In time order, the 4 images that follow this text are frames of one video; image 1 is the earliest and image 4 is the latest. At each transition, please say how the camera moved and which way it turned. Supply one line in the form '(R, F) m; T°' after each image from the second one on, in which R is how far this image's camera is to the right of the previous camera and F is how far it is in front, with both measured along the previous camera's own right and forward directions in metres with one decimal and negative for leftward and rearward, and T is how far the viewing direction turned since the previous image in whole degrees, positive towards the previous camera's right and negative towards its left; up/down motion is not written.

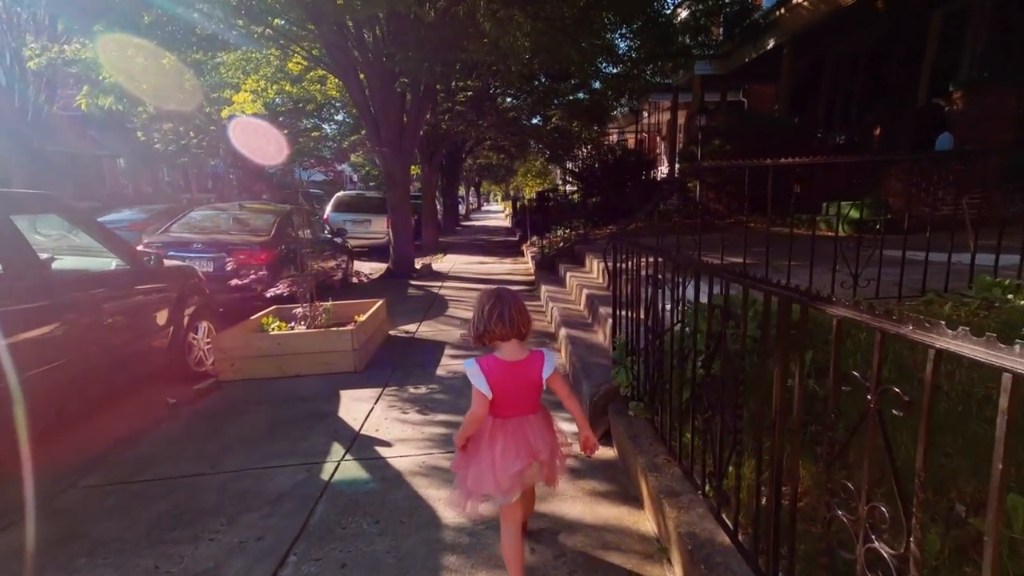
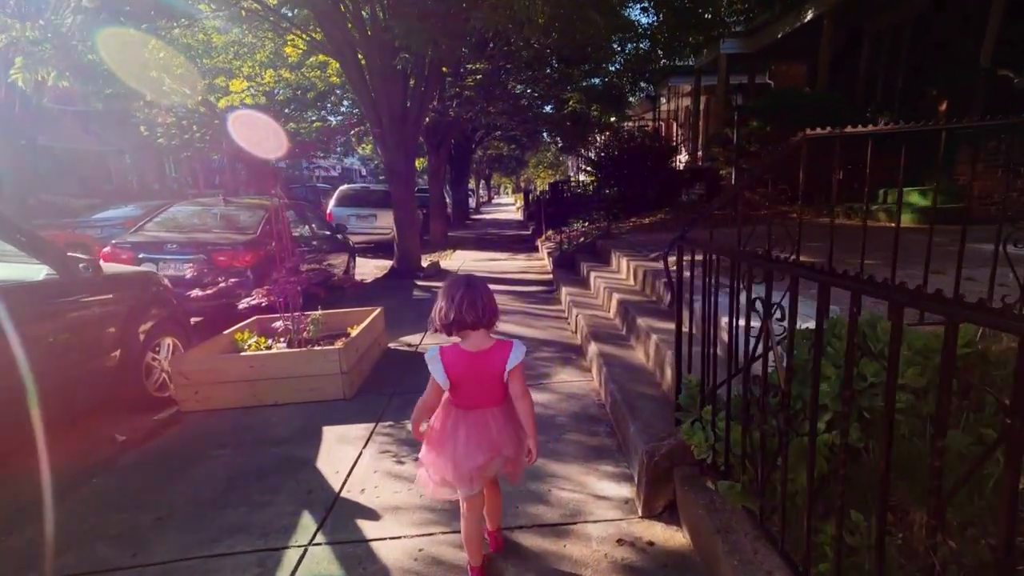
(-0.1, +0.9) m; -1°
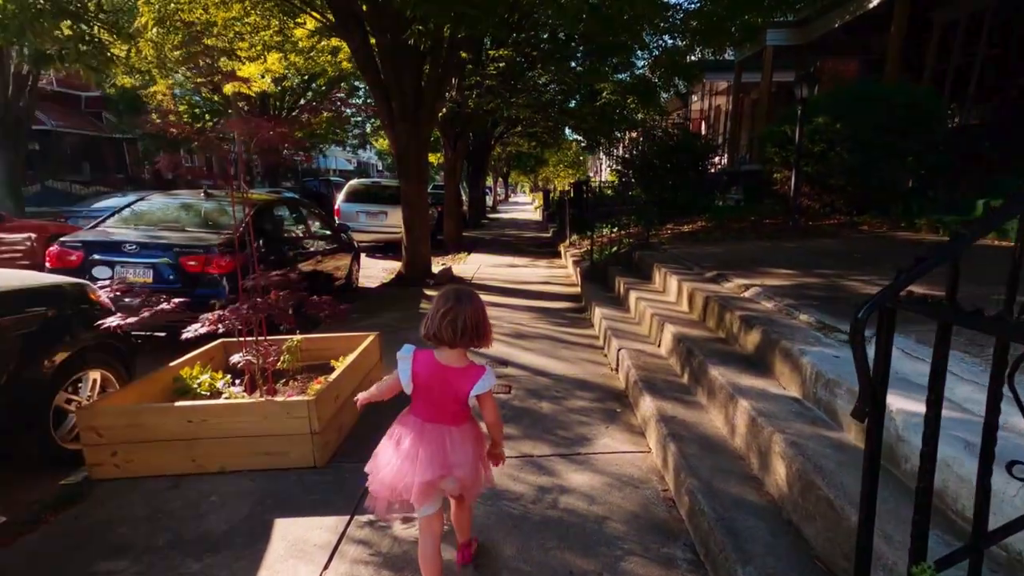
(-0.1, +1.1) m; -2°
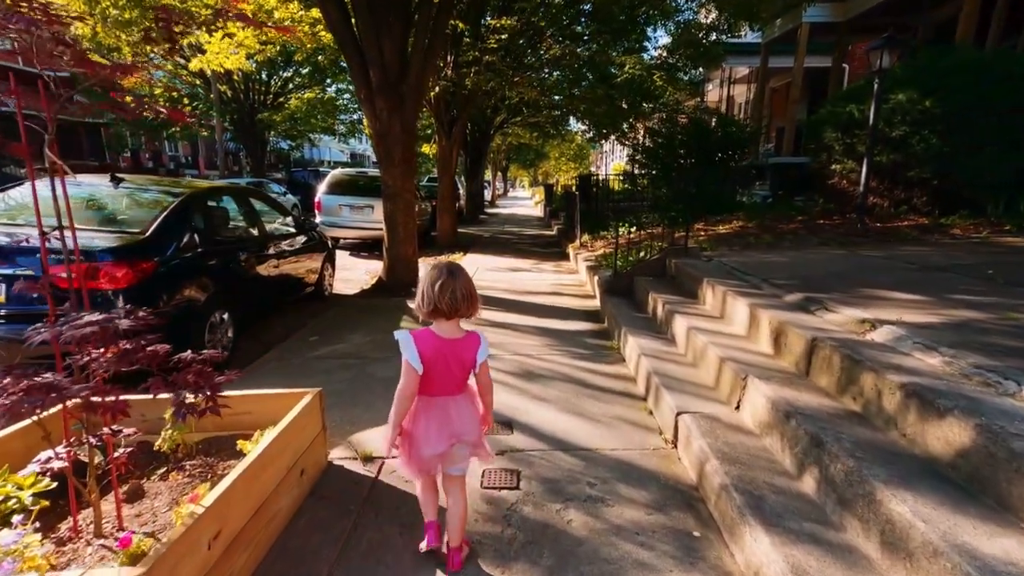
(-0.1, +1.6) m; 0°
